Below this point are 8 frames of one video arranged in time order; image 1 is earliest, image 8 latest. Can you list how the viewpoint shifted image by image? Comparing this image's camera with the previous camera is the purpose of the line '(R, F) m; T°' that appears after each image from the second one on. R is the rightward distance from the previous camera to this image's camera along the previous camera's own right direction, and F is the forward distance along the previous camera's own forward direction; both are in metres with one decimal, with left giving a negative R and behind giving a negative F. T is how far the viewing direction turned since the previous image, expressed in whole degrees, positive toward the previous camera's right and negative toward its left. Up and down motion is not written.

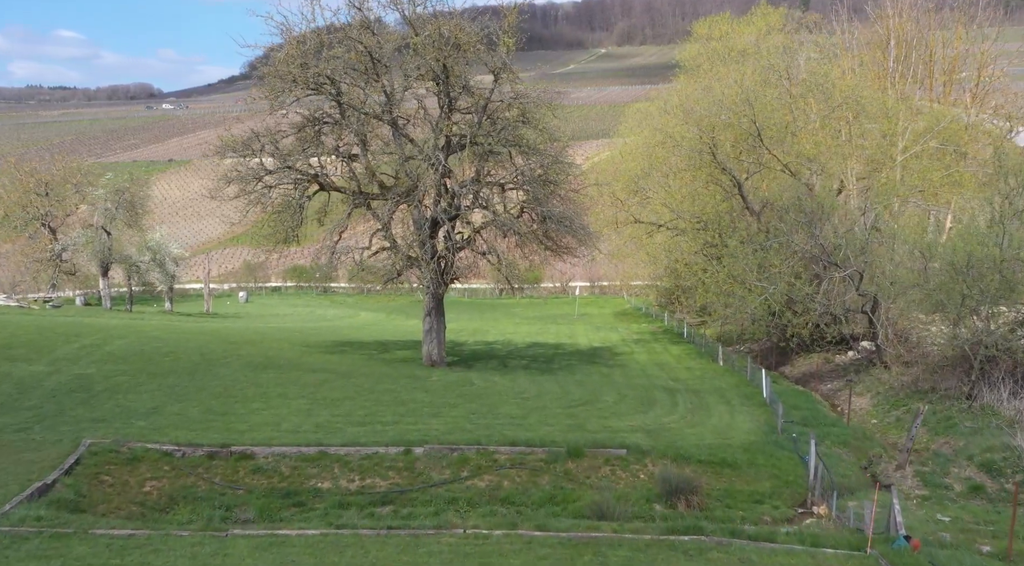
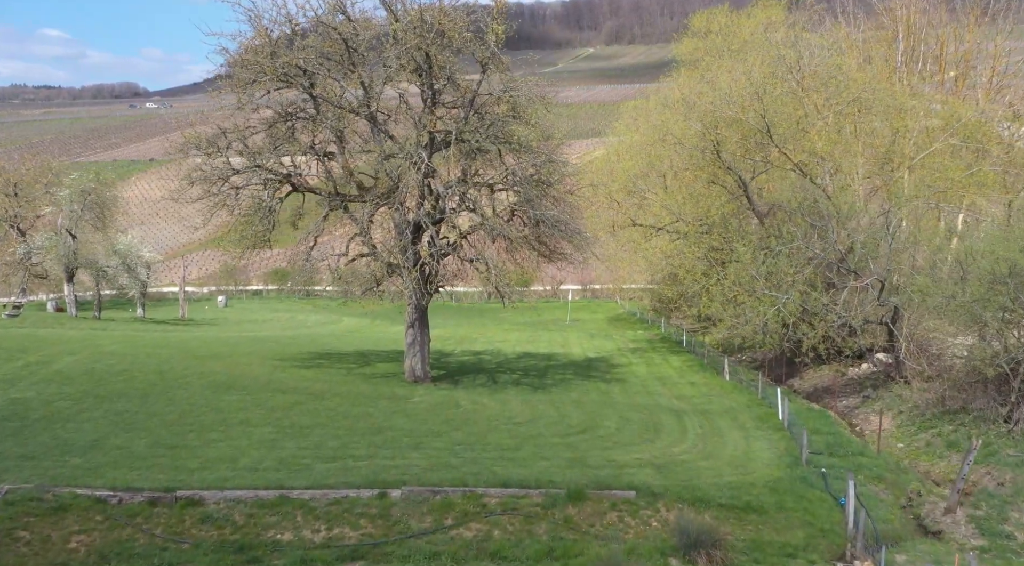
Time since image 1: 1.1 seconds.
(-0.1, +3.3) m; +1°
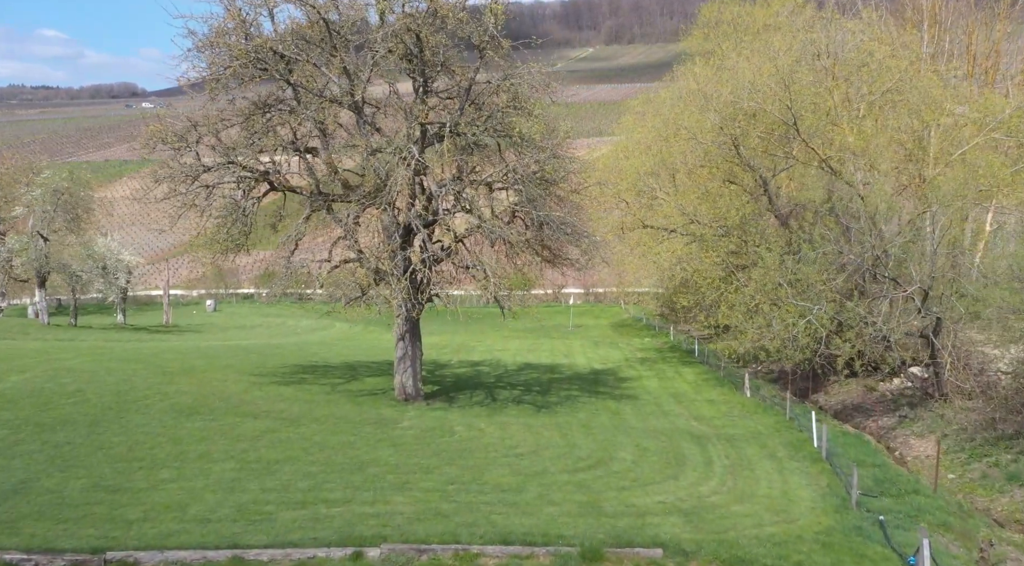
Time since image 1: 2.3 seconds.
(0.0, +3.6) m; 0°
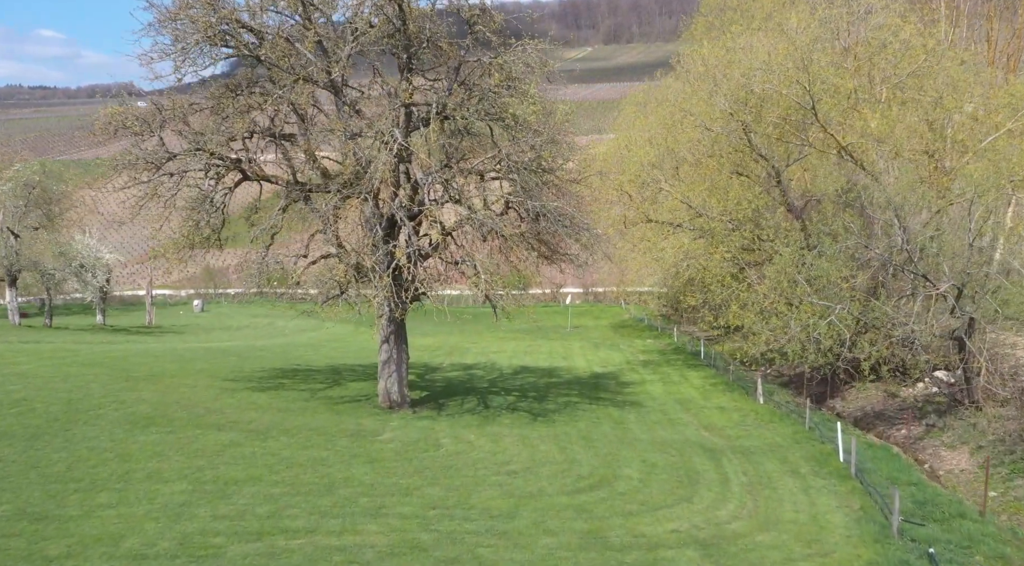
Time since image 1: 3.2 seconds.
(+0.1, +2.8) m; 0°
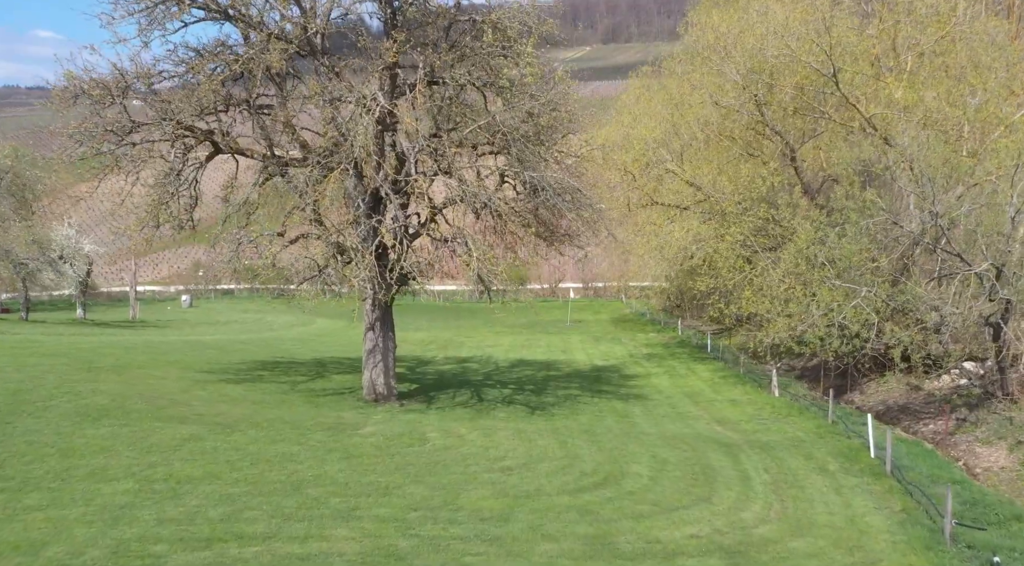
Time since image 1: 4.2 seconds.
(+0.1, +2.6) m; 0°
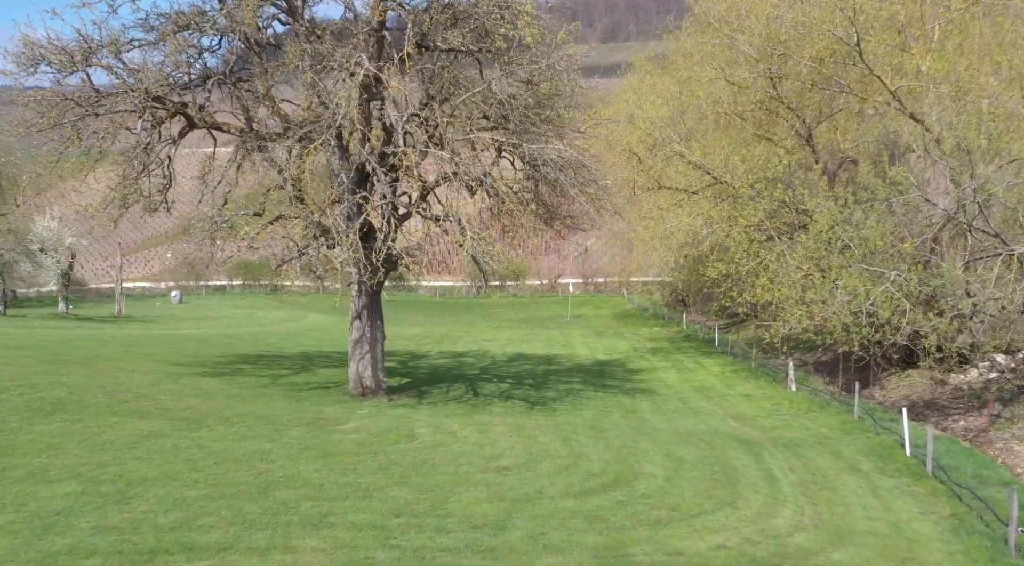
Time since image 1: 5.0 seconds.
(0.0, +2.2) m; 0°
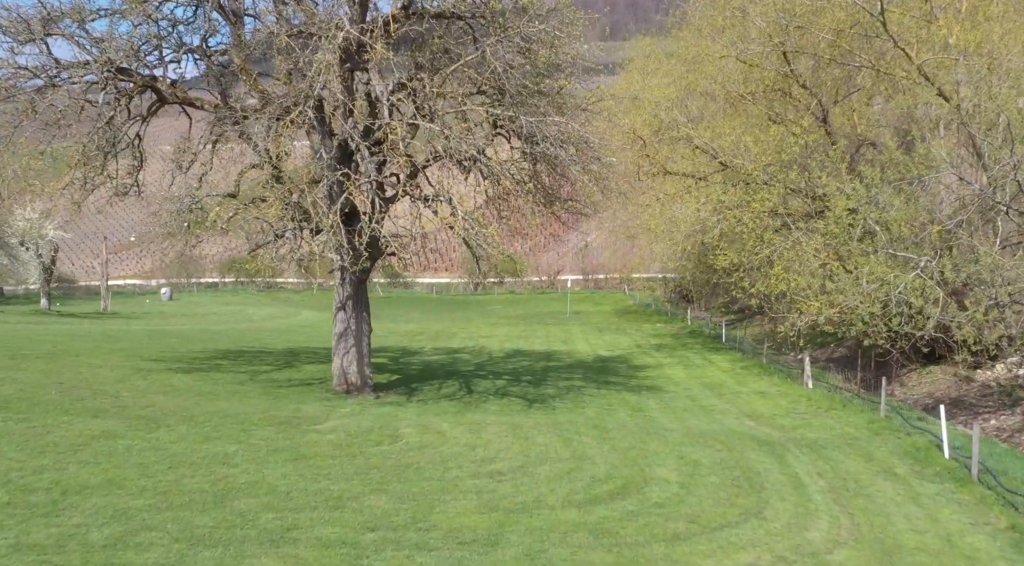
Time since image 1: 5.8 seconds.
(+0.1, +2.1) m; 0°
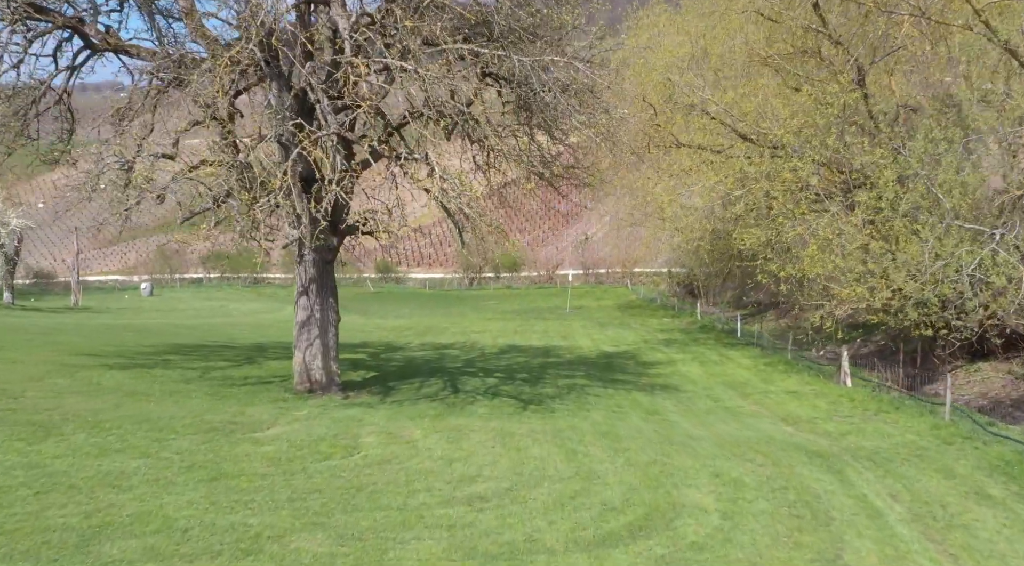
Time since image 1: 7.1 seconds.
(+0.1, +3.9) m; 0°
